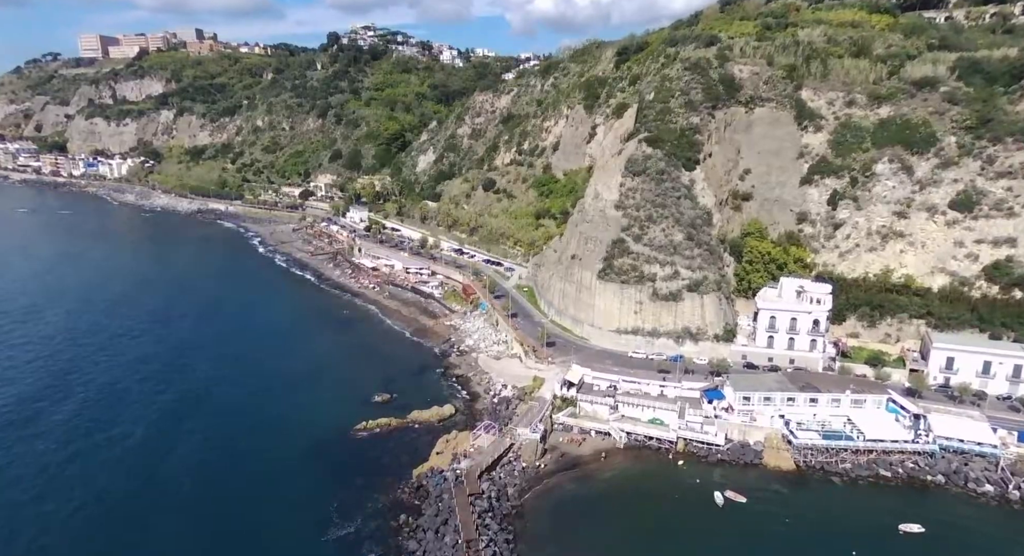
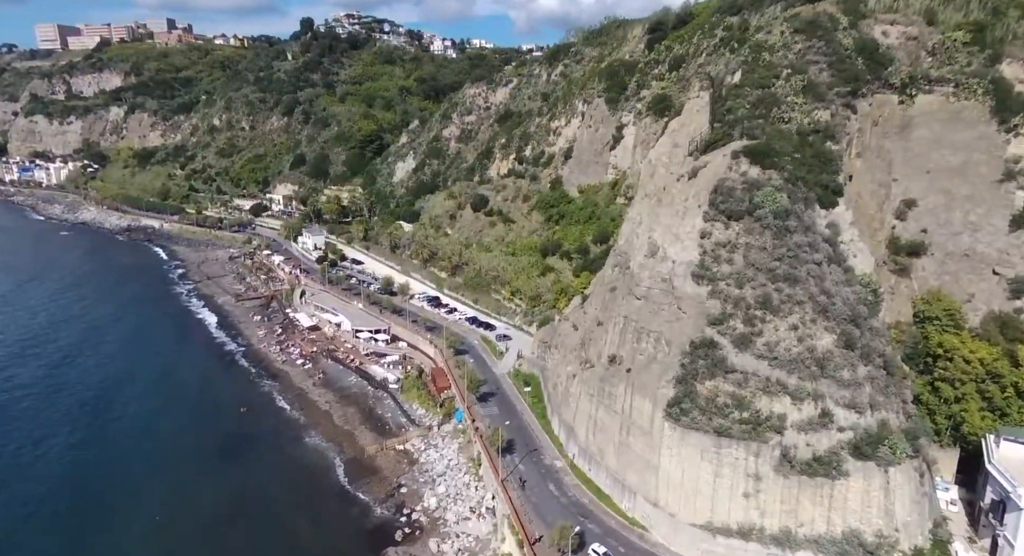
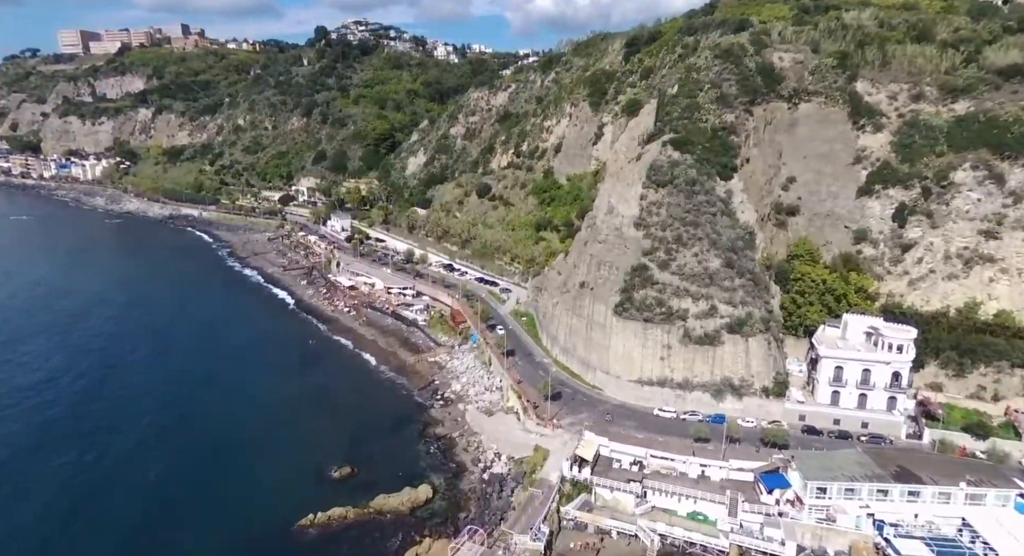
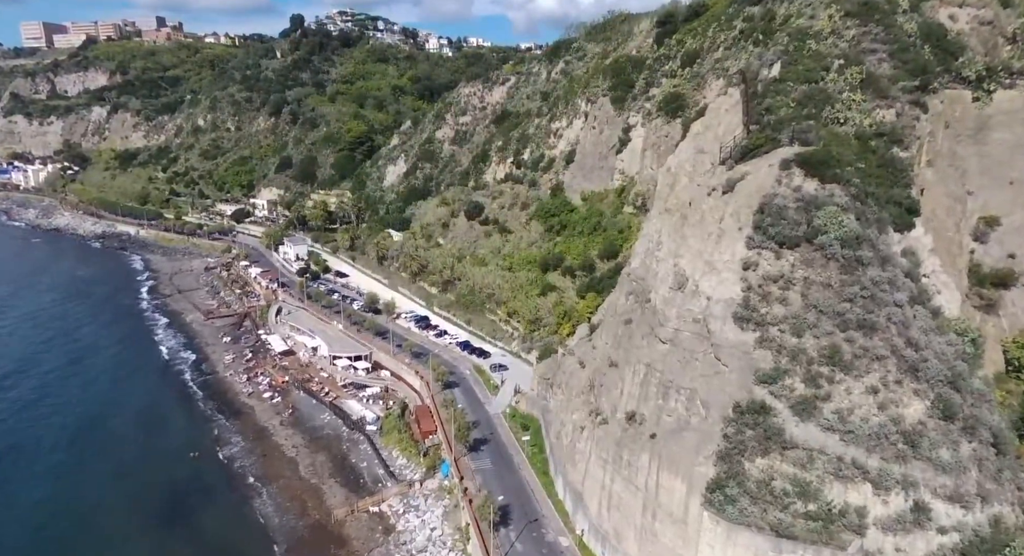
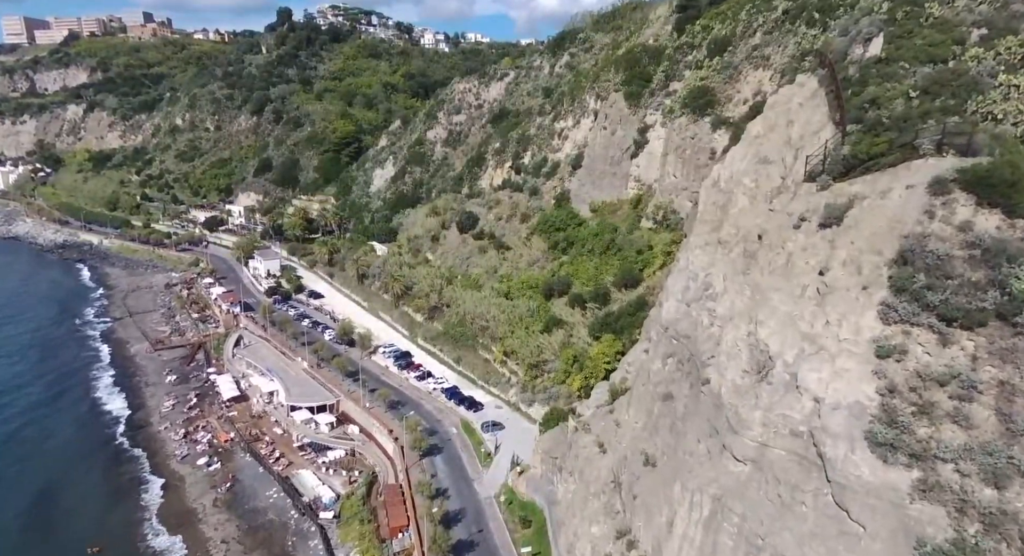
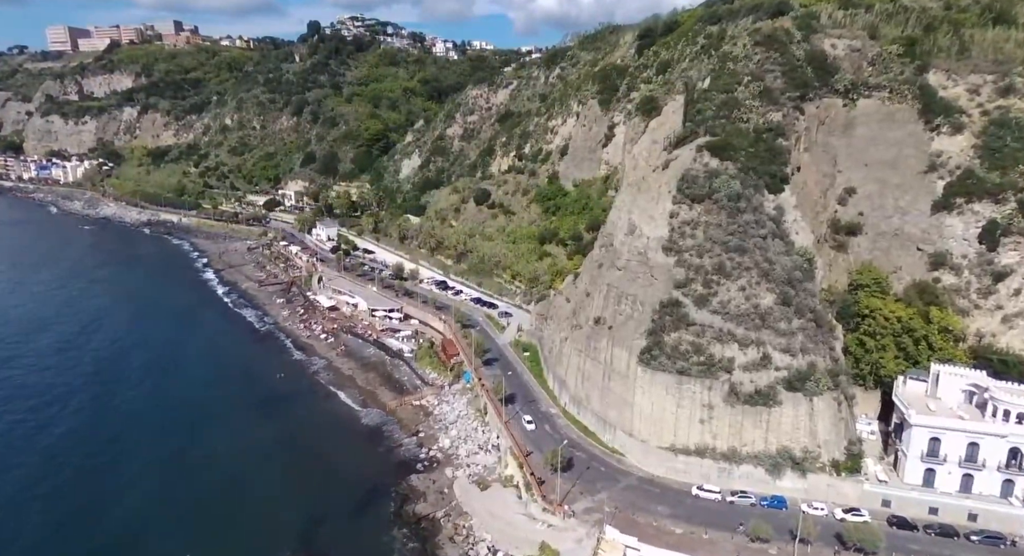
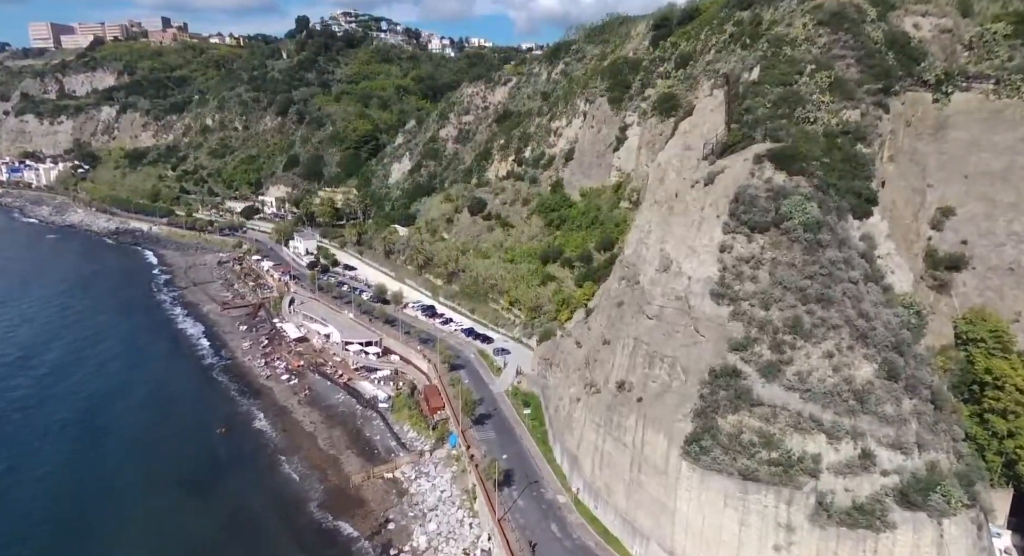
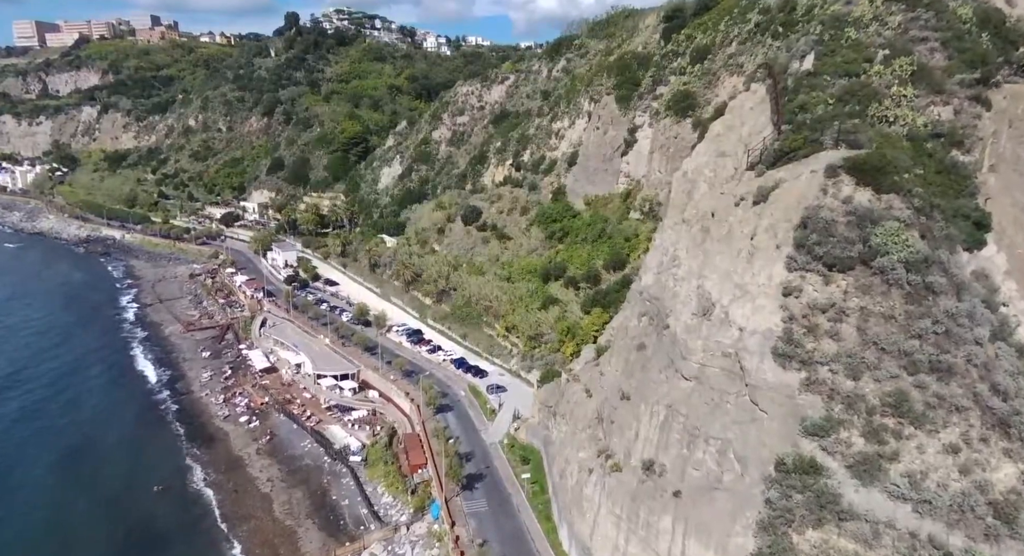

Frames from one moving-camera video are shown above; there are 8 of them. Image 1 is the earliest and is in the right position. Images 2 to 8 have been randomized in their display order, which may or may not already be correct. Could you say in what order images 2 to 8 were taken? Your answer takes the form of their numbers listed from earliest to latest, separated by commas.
3, 6, 2, 7, 4, 8, 5
